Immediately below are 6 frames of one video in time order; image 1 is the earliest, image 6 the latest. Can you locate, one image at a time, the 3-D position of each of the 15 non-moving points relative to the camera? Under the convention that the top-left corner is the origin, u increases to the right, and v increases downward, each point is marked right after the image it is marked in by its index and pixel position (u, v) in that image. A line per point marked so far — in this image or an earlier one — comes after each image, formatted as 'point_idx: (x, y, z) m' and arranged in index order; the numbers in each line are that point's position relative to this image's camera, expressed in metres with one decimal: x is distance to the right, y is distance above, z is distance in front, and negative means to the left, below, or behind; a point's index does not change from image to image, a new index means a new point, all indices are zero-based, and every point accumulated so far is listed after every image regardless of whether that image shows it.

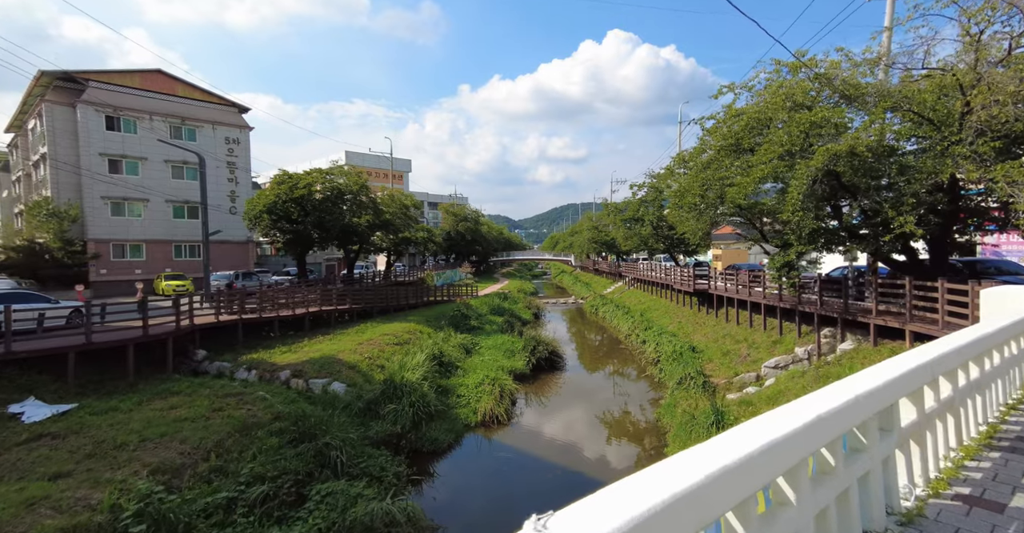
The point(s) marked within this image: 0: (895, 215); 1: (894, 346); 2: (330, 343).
0: (+7.4, +1.0, +9.2) m
1: (+8.1, -1.7, +10.1) m
2: (-6.0, -2.6, +15.7) m
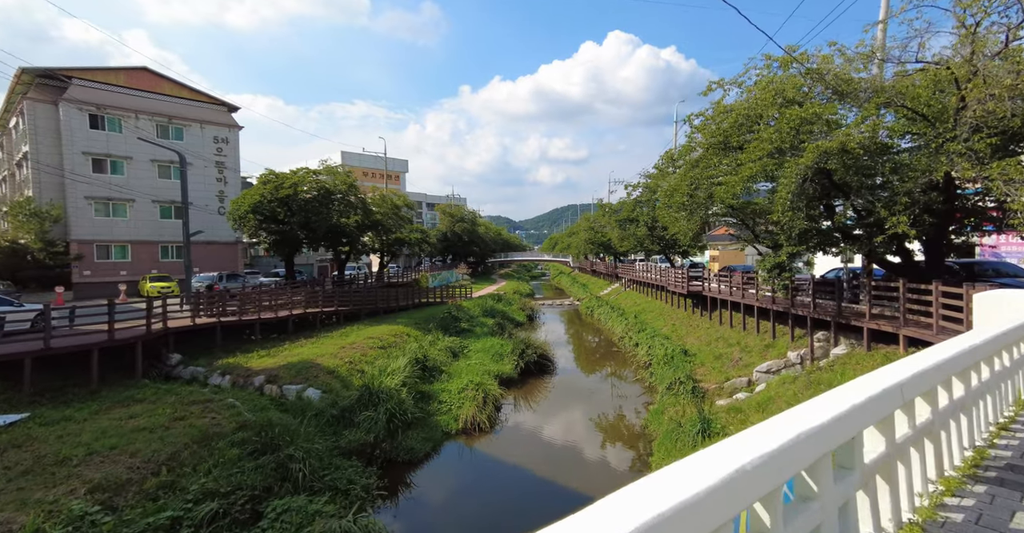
0: (+7.0, +1.0, +8.9) m
1: (+7.7, -1.7, +9.7) m
2: (-6.4, -2.6, +15.3) m
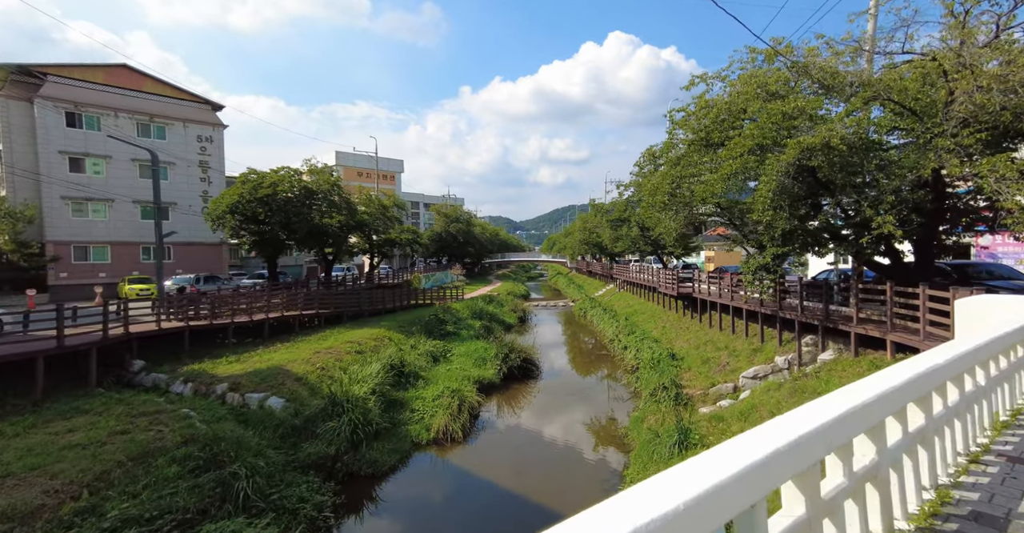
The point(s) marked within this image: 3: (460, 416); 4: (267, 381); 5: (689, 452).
0: (+6.4, +0.9, +8.4) m
1: (+7.1, -1.8, +9.3) m
2: (-7.0, -2.7, +14.8) m
3: (-1.3, -3.7, +11.8) m
4: (-5.8, -2.7, +11.4) m
5: (+3.1, -3.3, +8.4) m
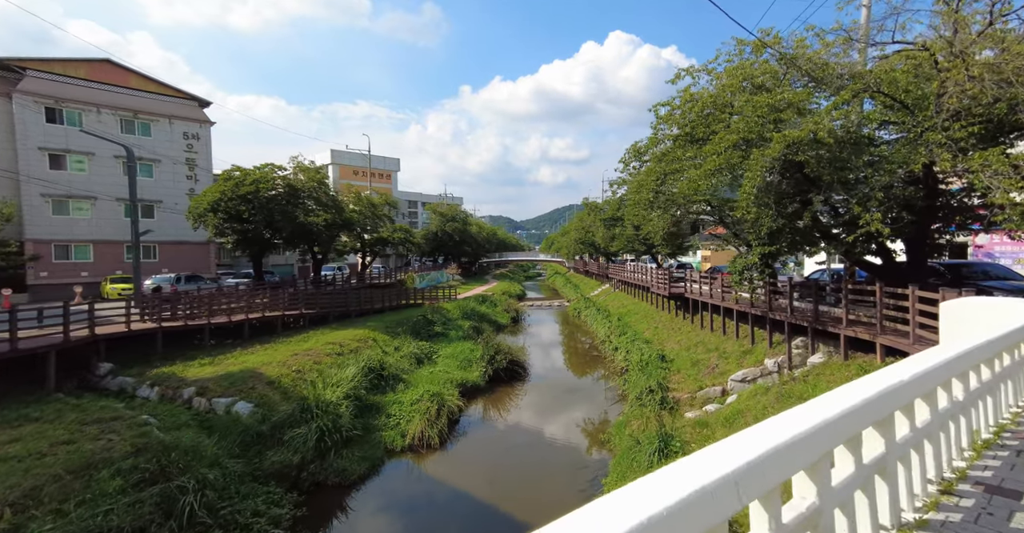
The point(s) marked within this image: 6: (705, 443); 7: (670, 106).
0: (+5.9, +0.9, +8.1) m
1: (+6.6, -1.8, +8.9) m
2: (-7.5, -2.6, +14.4) m
3: (-1.8, -3.7, +11.4) m
4: (-6.3, -2.7, +10.9) m
5: (+2.7, -3.3, +8.1) m
6: (+3.5, -3.2, +8.6) m
7: (+3.6, +3.7, +10.9) m
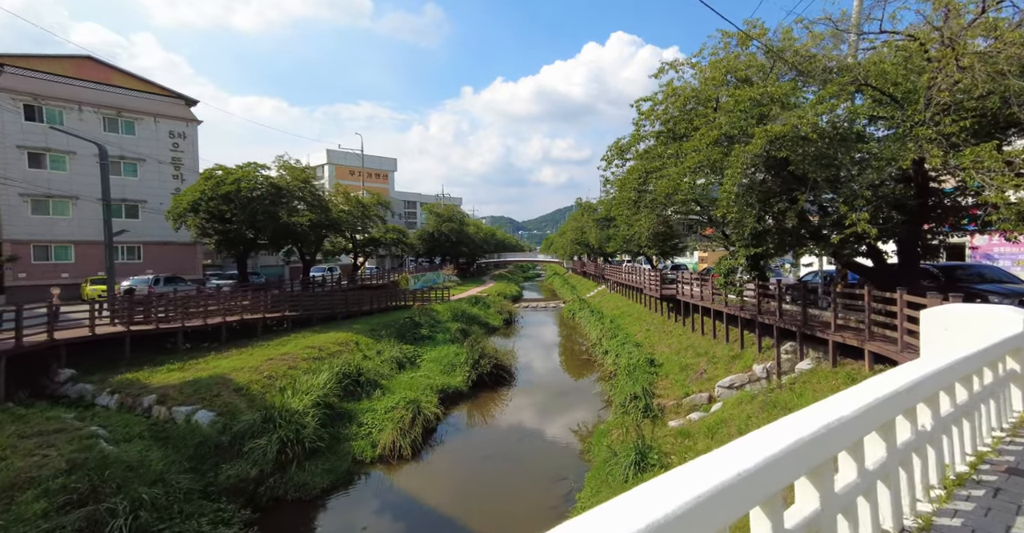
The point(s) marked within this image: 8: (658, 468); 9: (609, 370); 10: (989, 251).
0: (+5.4, +0.9, +7.6) m
1: (+6.1, -1.8, +8.5) m
2: (-8.1, -2.7, +13.9) m
3: (-2.3, -3.8, +10.9) m
4: (-6.9, -2.8, +10.5) m
5: (+2.2, -3.3, +7.6) m
6: (+3.0, -3.2, +8.1) m
7: (+3.1, +3.6, +10.5) m
8: (+2.4, -3.3, +7.8) m
9: (+3.7, -4.0, +18.2) m
10: (+17.3, +0.6, +17.3) m
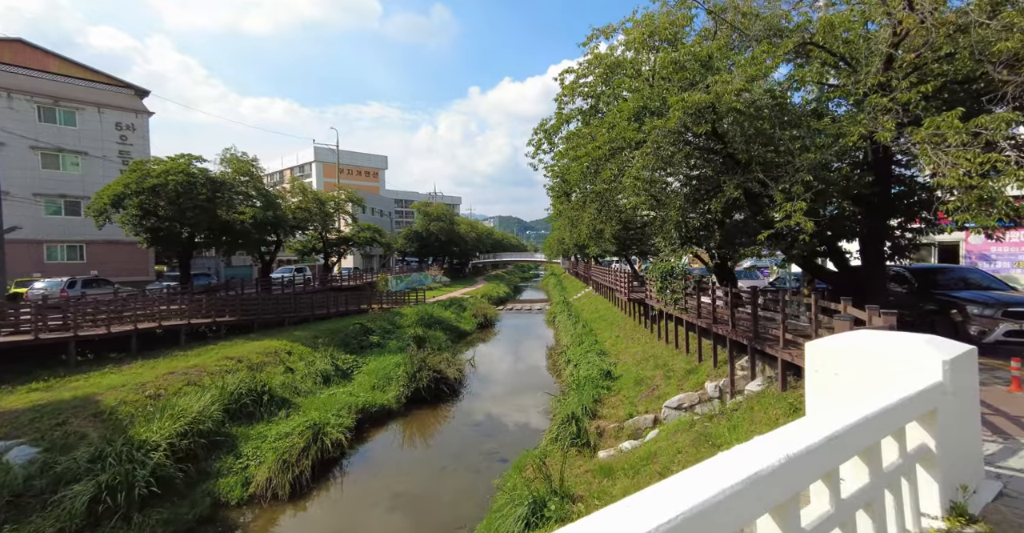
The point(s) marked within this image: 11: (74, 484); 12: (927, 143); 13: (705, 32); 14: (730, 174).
0: (+3.5, +0.8, +6.1) m
1: (+4.2, -1.9, +6.9) m
2: (-9.9, -2.8, +12.3) m
3: (-4.2, -3.8, +9.3) m
4: (-8.7, -2.8, +8.9) m
5: (+0.3, -3.4, +6.1) m
6: (+1.1, -3.3, +6.6) m
7: (+1.2, +3.6, +8.9) m
8: (+0.5, -3.3, +6.2) m
9: (+1.8, -4.1, +16.7) m
10: (+15.4, +0.5, +15.8) m
11: (-6.6, -3.2, +7.1) m
12: (+4.5, +1.3, +4.9) m
13: (+3.1, +3.7, +7.6) m
14: (+3.2, +1.3, +6.9) m
